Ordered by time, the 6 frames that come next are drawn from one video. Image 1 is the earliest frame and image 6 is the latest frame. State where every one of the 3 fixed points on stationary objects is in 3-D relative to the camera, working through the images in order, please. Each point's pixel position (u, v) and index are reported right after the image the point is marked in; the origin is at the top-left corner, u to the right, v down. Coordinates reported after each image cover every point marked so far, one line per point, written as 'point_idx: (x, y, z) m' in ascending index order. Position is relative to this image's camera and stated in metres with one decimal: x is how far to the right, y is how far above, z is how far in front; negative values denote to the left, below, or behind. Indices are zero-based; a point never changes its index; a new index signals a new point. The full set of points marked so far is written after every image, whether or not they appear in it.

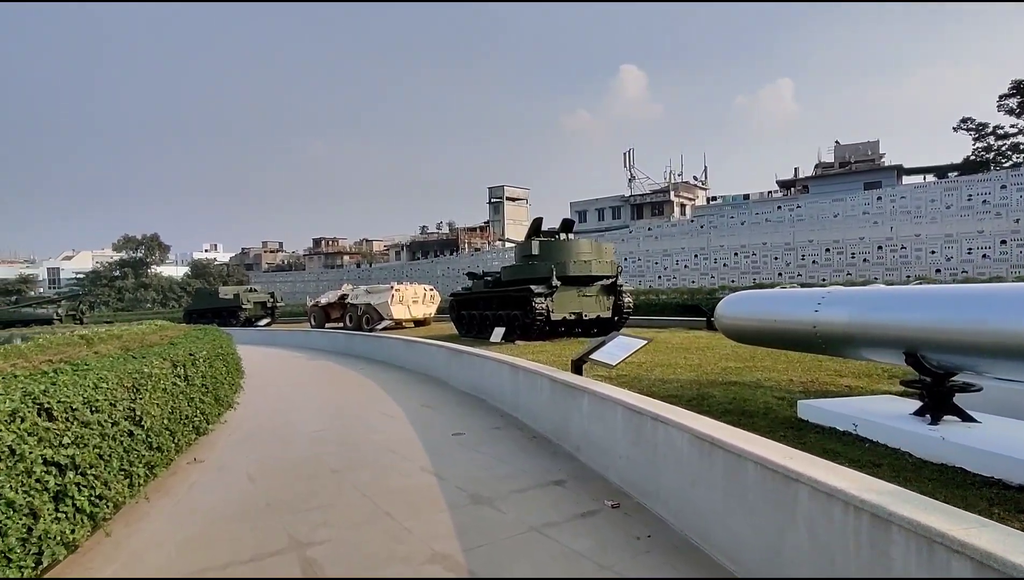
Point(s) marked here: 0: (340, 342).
0: (-5.6, -1.6, +18.5) m
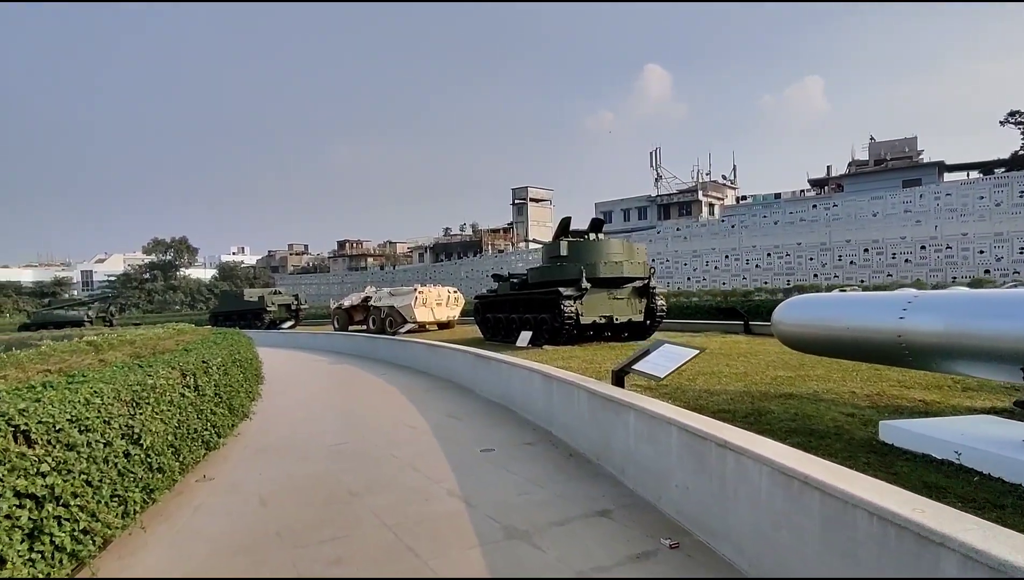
0: (-4.7, -1.7, +18.2) m
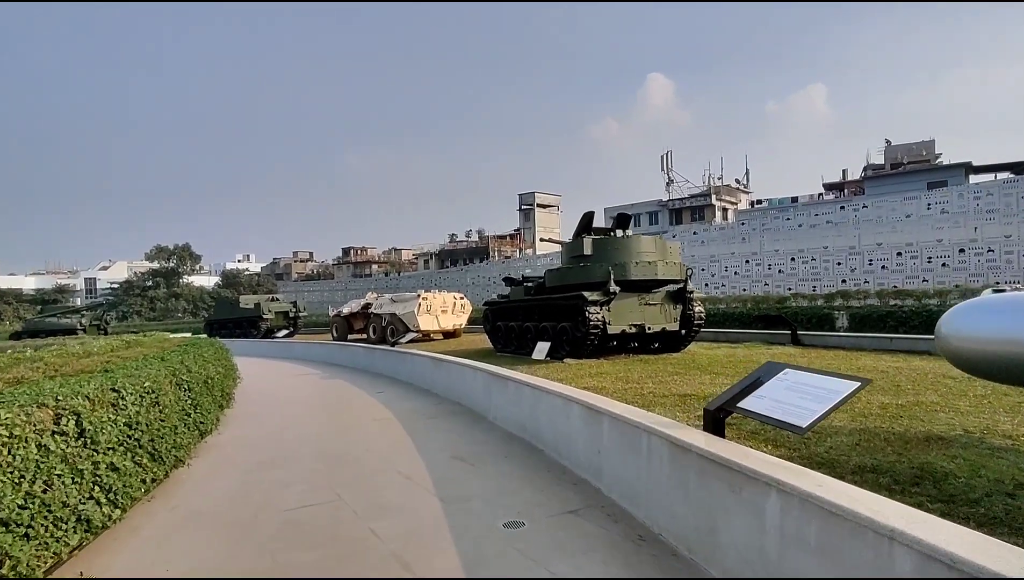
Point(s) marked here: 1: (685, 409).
0: (-4.4, -1.9, +16.4) m
1: (+2.0, -1.4, +6.6) m
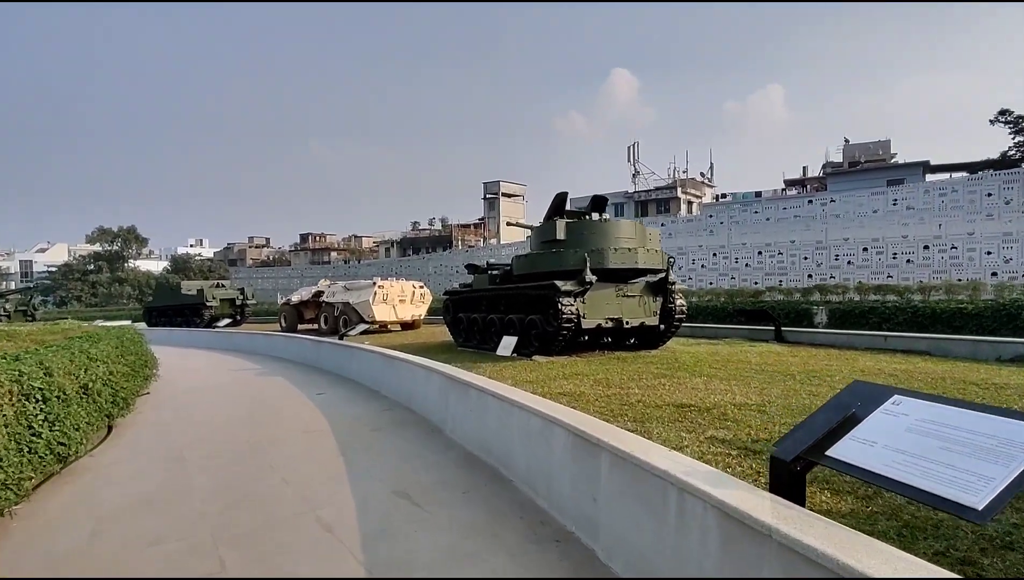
0: (-5.3, -1.5, +14.7) m
1: (+1.6, -1.3, +5.3) m
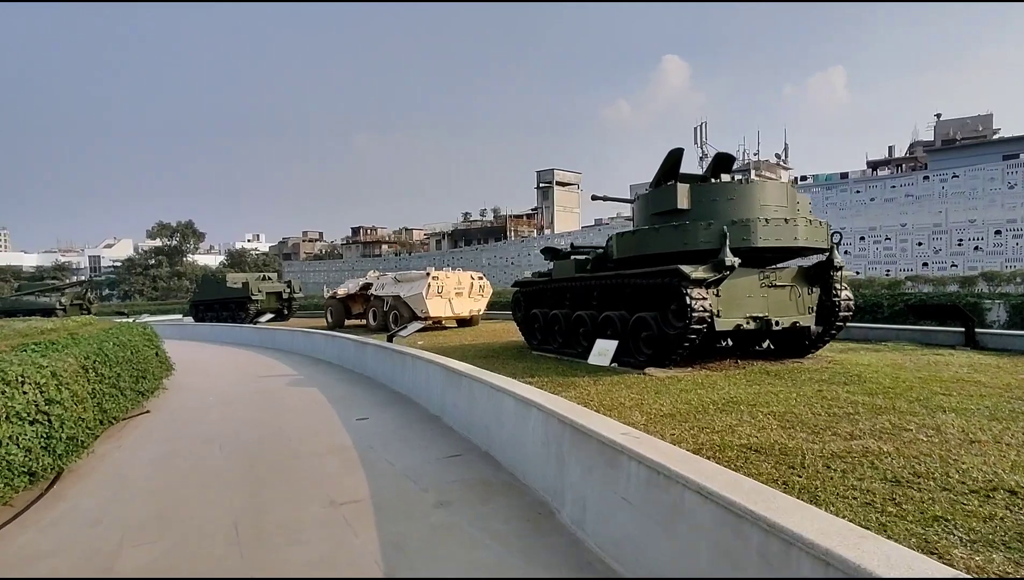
0: (-3.5, -1.3, +12.3) m
1: (+2.6, -1.2, +2.4) m
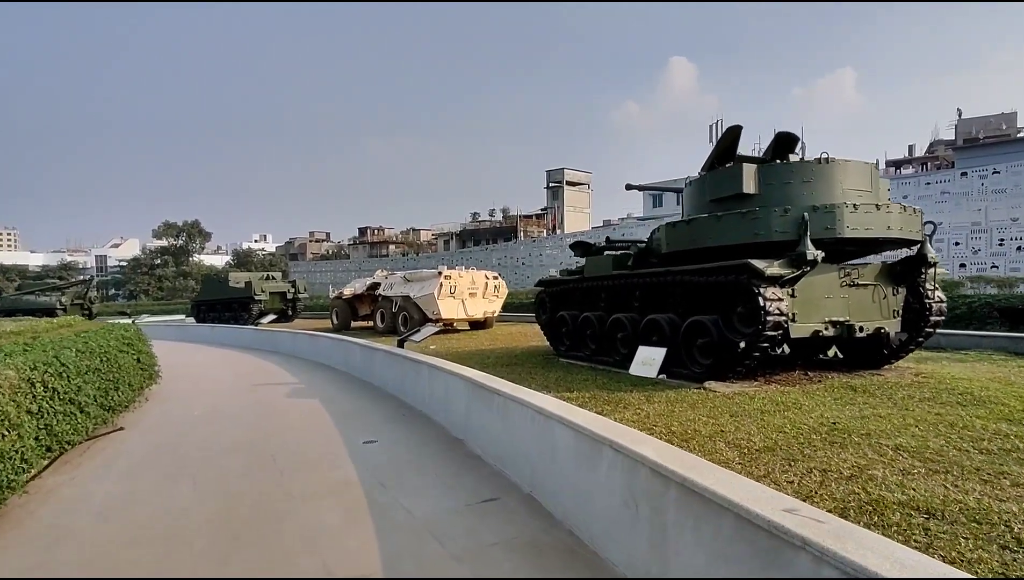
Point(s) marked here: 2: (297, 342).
0: (-3.1, -1.3, +11.1) m
1: (+3.0, -1.1, +1.1) m
2: (-5.4, -1.3, +14.5) m
